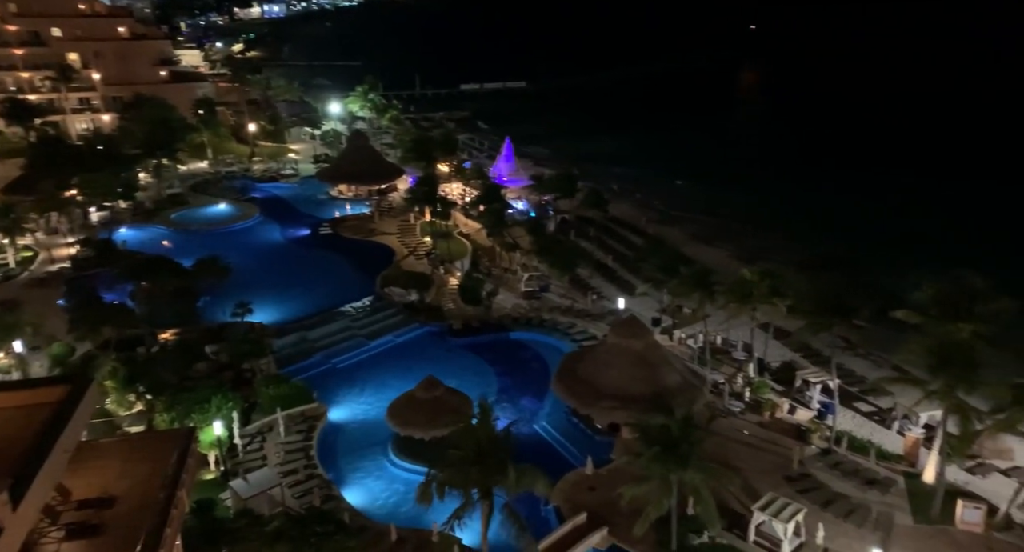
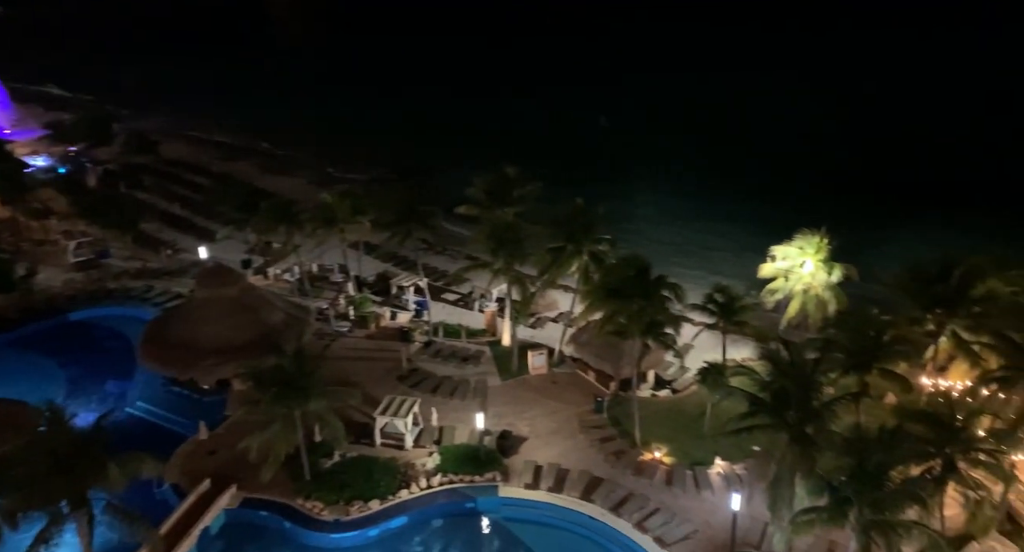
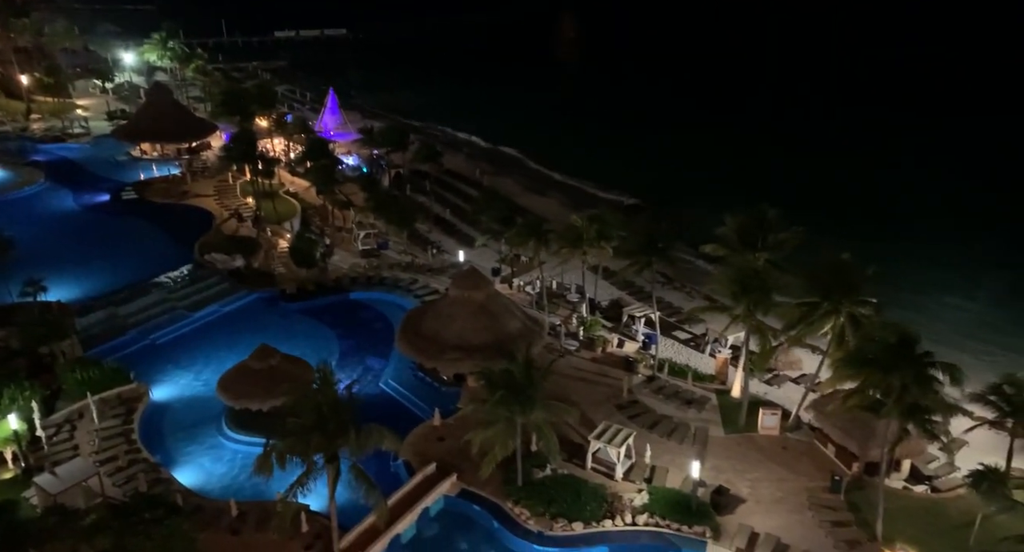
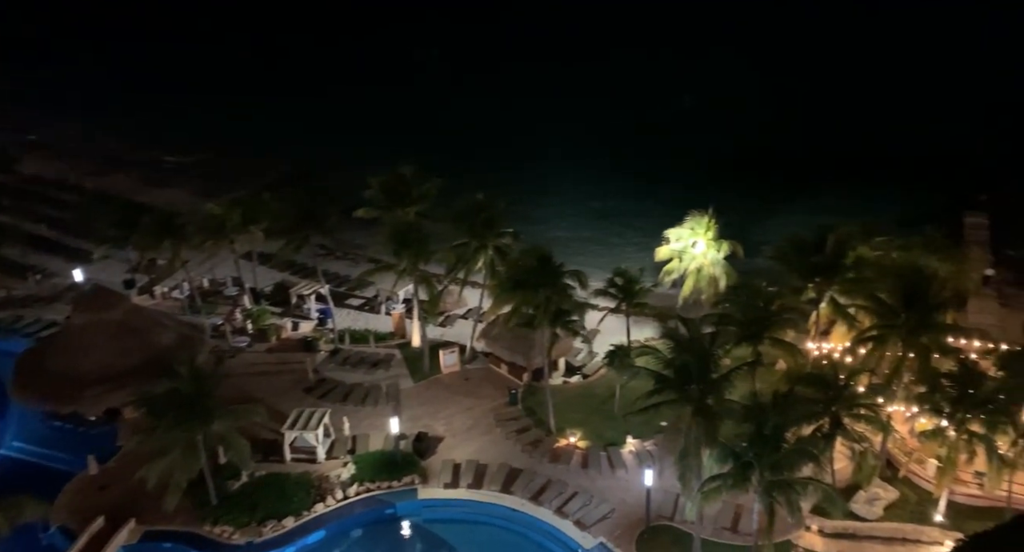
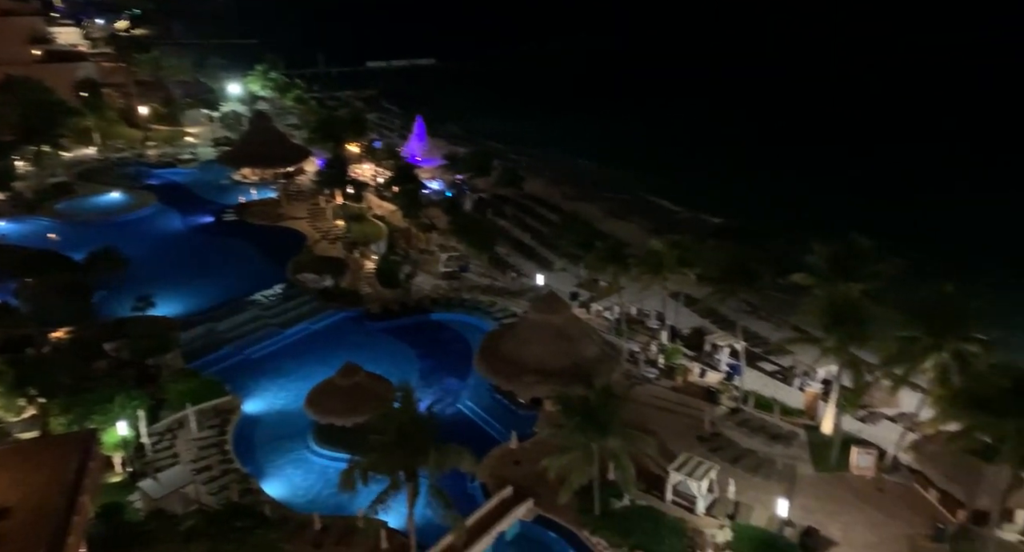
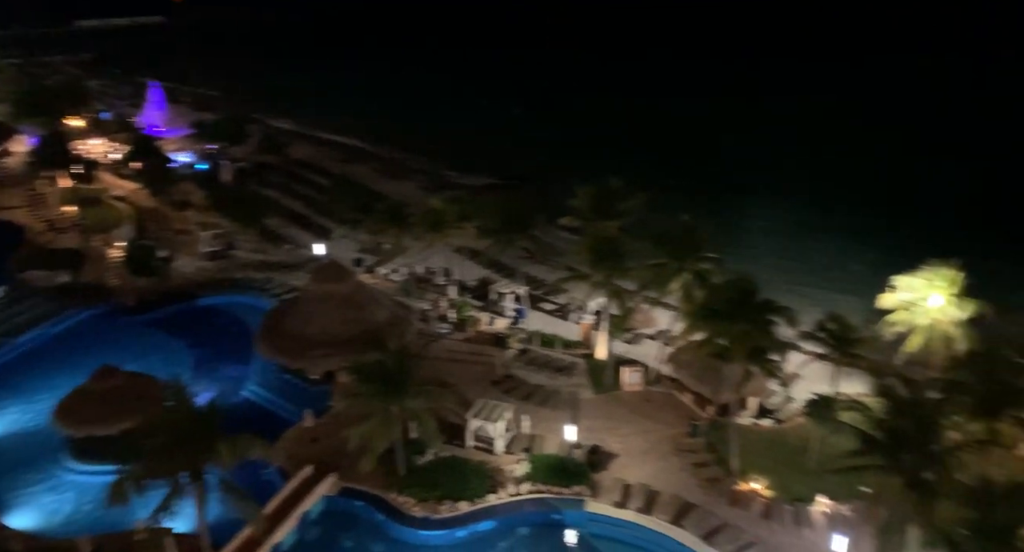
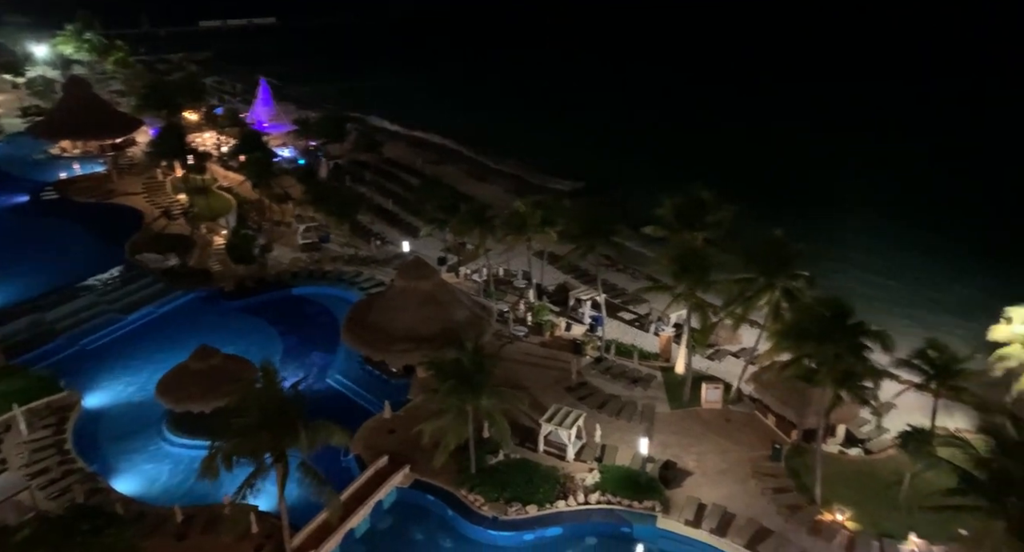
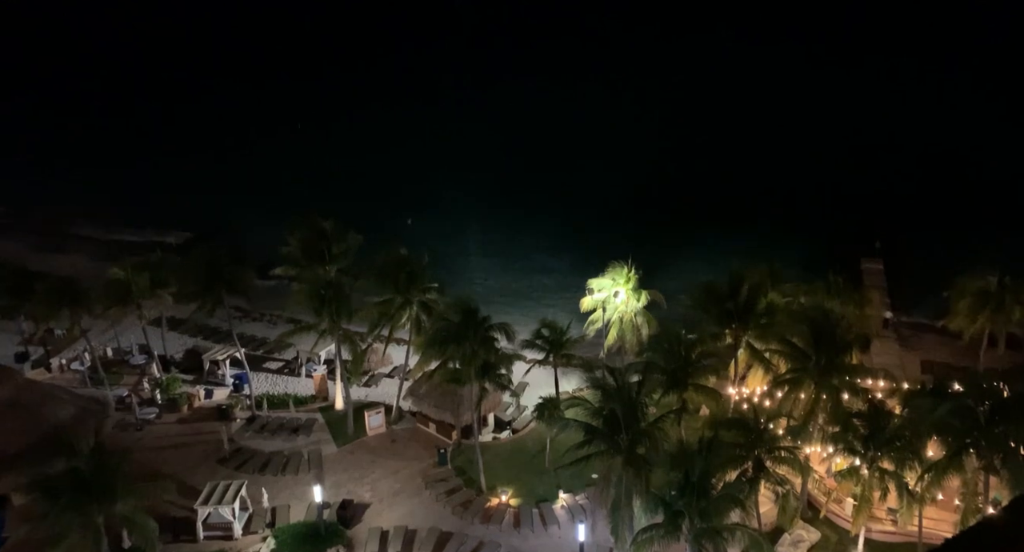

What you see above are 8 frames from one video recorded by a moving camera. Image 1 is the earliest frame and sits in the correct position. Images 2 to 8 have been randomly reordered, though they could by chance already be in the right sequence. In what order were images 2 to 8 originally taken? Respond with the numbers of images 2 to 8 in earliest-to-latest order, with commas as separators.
5, 3, 7, 6, 2, 4, 8
